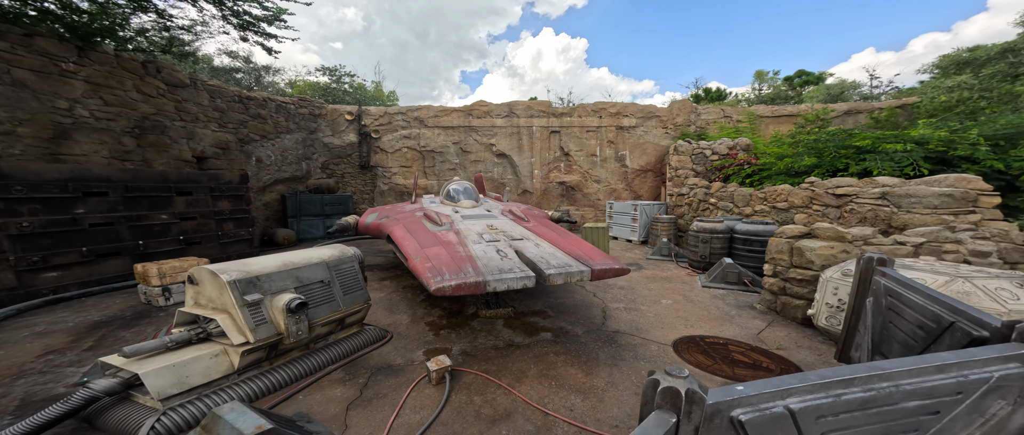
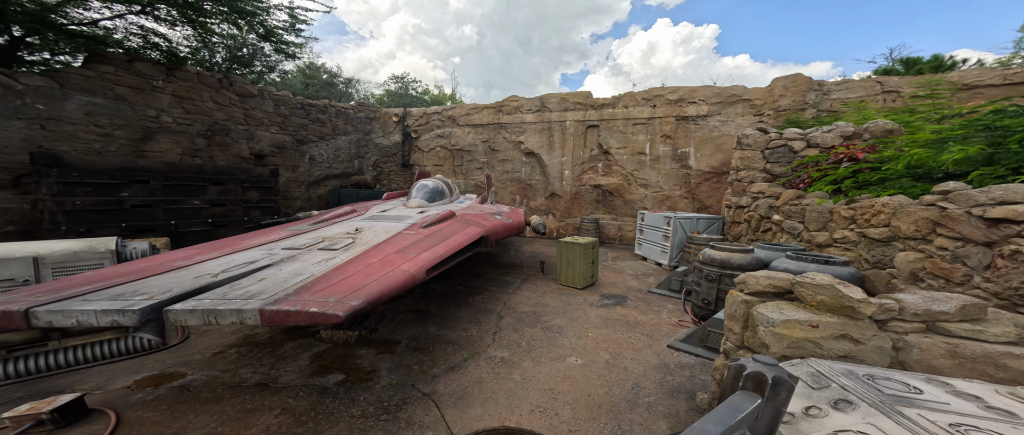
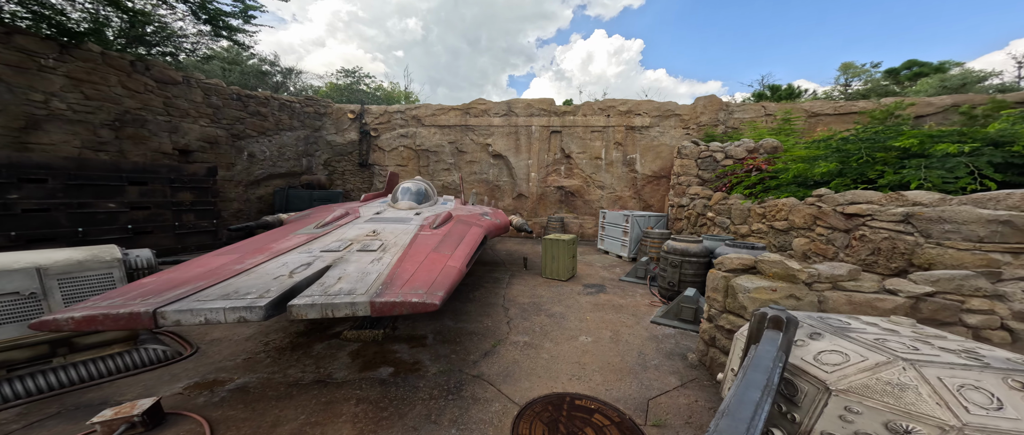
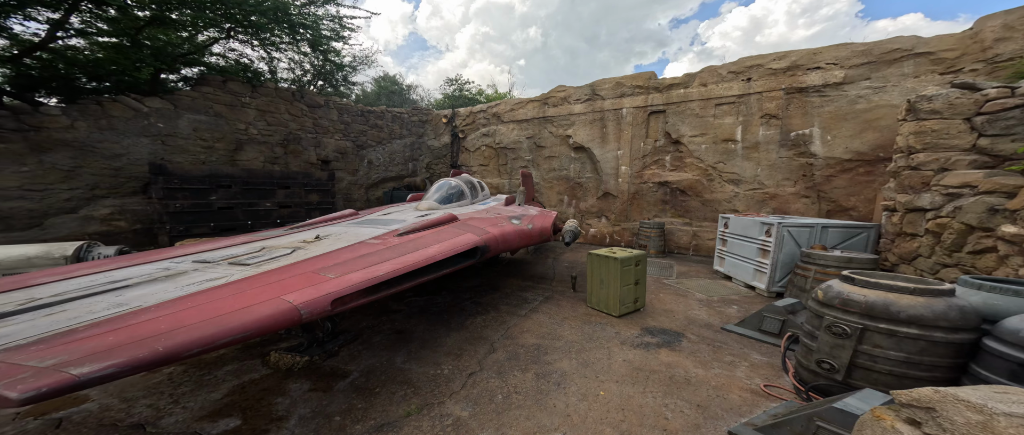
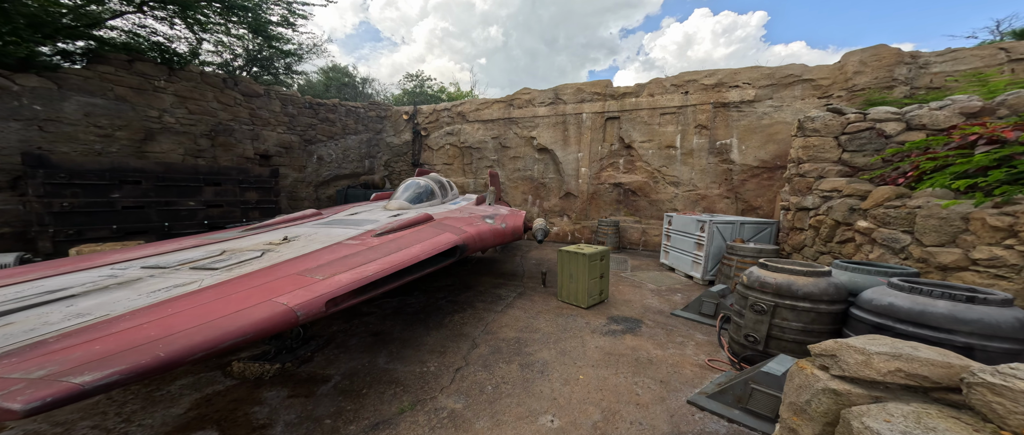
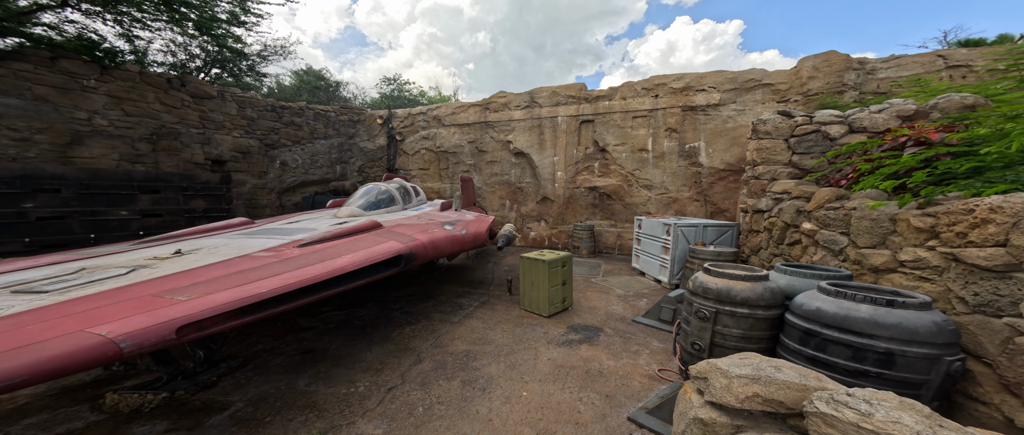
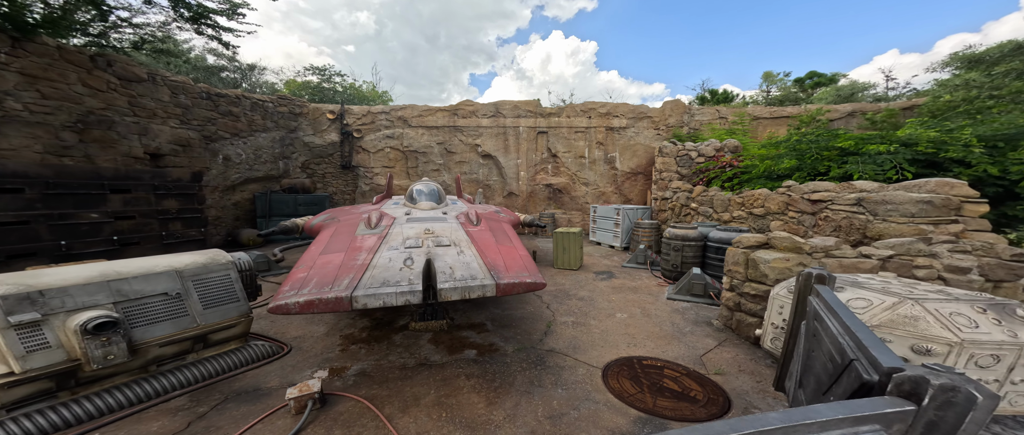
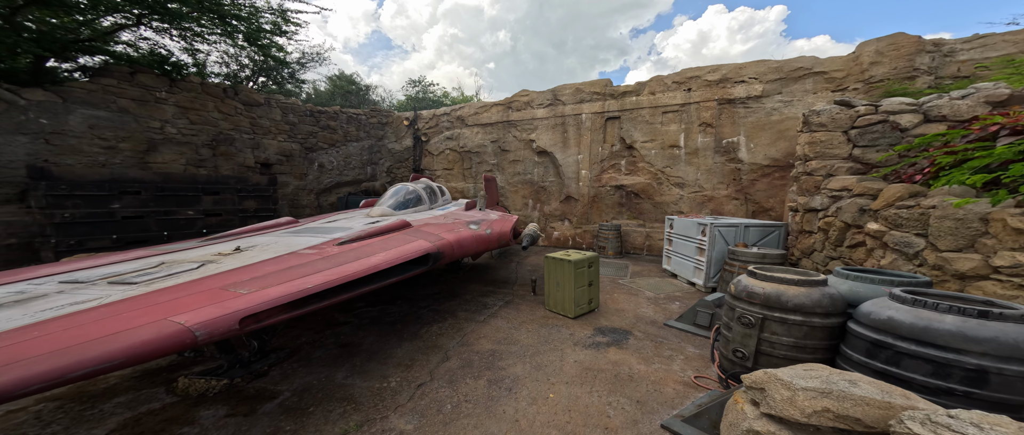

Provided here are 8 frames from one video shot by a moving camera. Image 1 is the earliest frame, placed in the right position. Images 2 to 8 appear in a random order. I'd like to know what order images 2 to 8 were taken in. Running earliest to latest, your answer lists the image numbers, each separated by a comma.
7, 3, 2, 5, 6, 8, 4
